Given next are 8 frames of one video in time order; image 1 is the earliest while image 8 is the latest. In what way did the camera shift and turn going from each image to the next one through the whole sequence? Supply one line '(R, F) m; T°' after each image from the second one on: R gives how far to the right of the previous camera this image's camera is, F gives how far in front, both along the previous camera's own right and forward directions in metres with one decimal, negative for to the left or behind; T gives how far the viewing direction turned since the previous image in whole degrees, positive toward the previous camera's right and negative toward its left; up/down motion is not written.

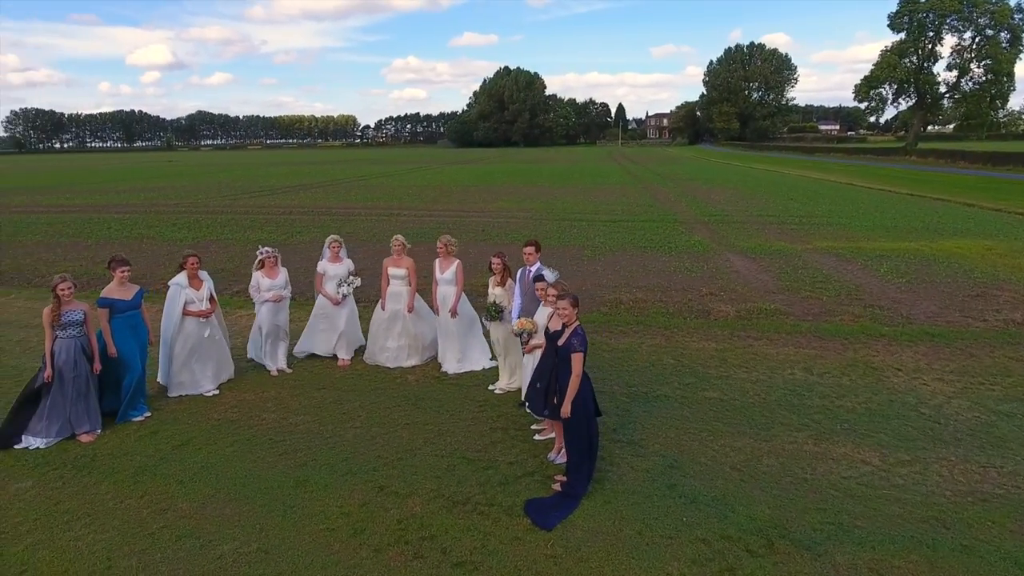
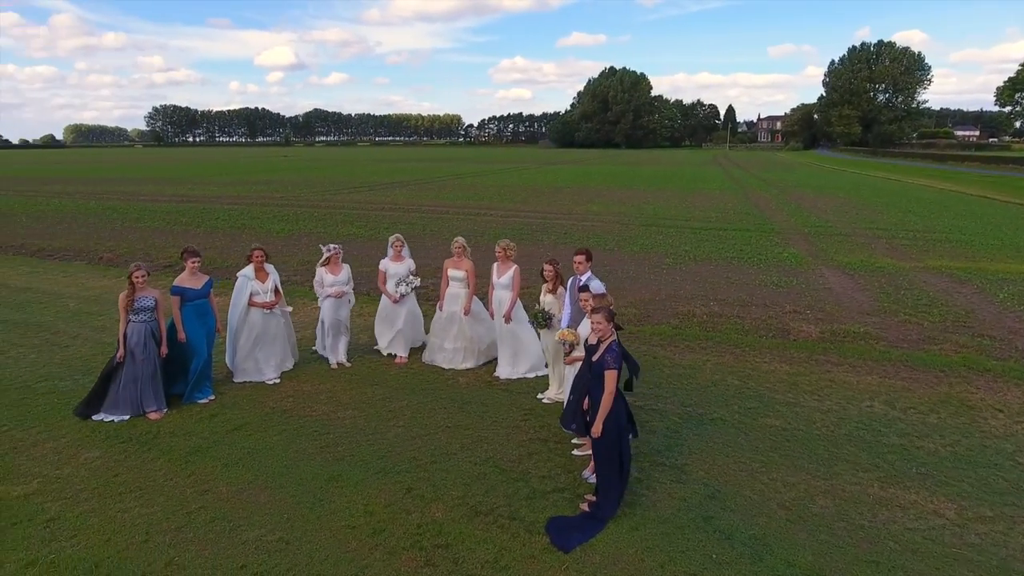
(+0.5, +0.2) m; -9°
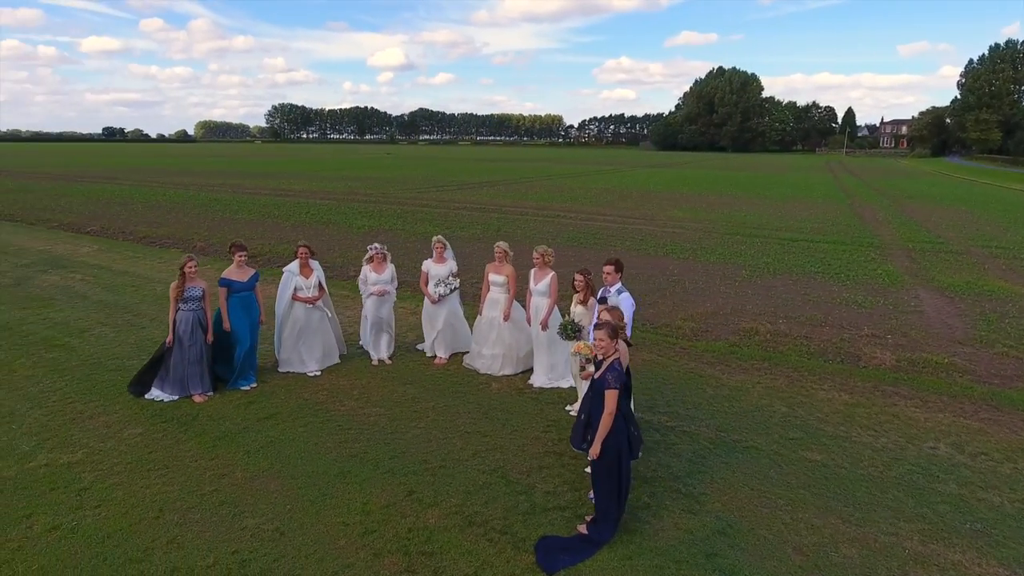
(+0.8, +0.2) m; -8°
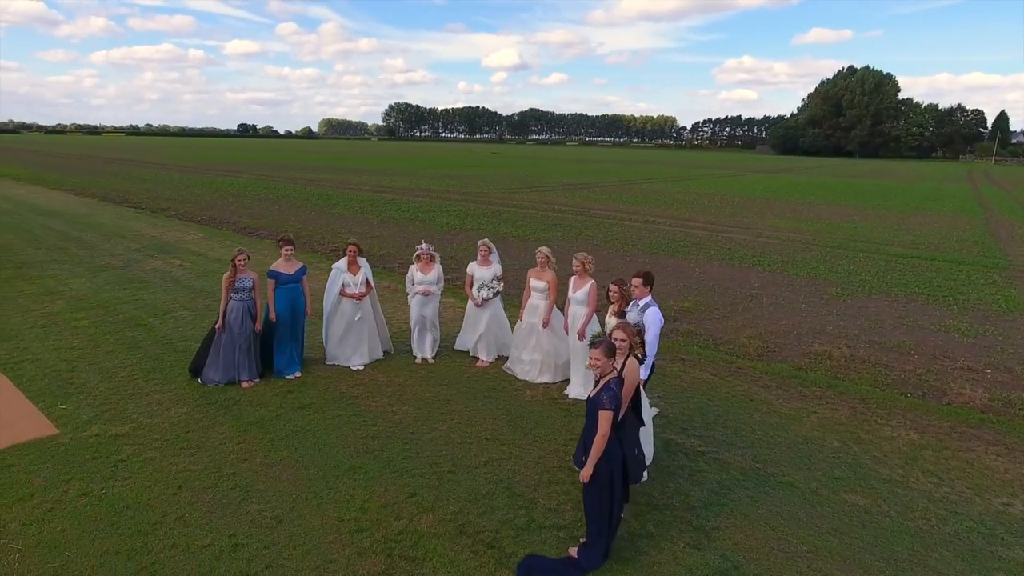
(+0.9, +0.2) m; -9°
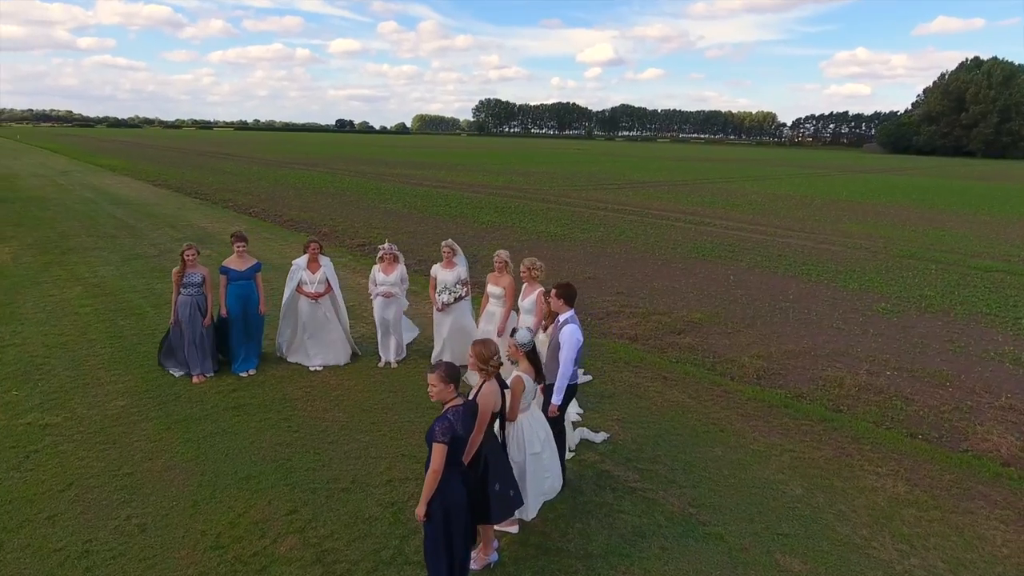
(+1.8, +0.7) m; -8°
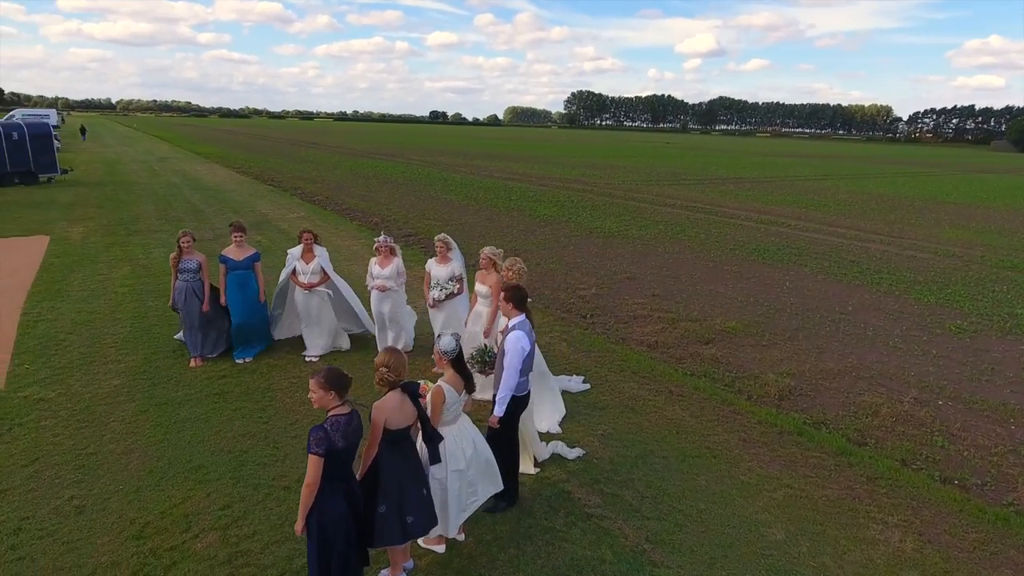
(+1.2, +0.6) m; -8°
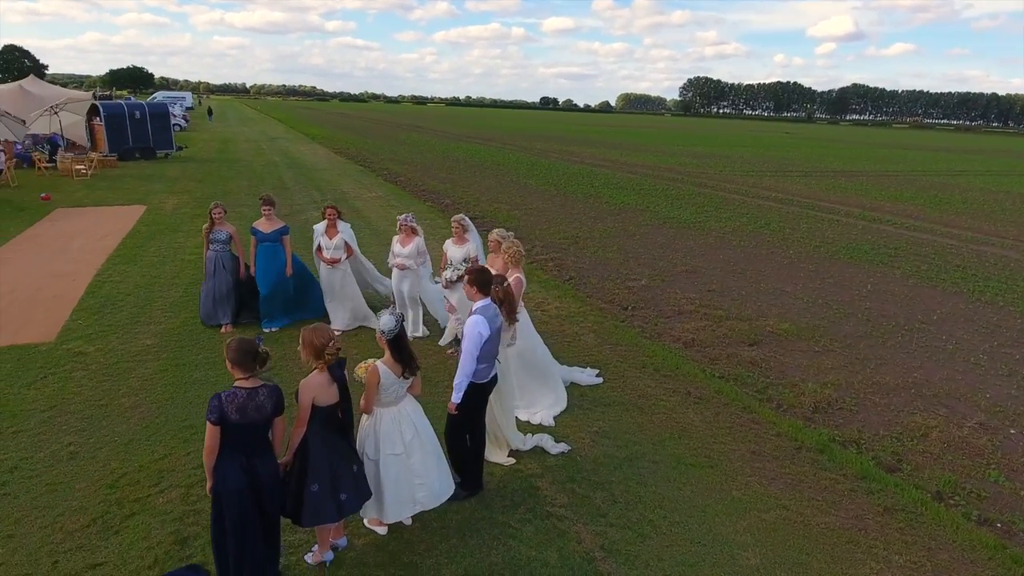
(+1.2, +0.4) m; -9°
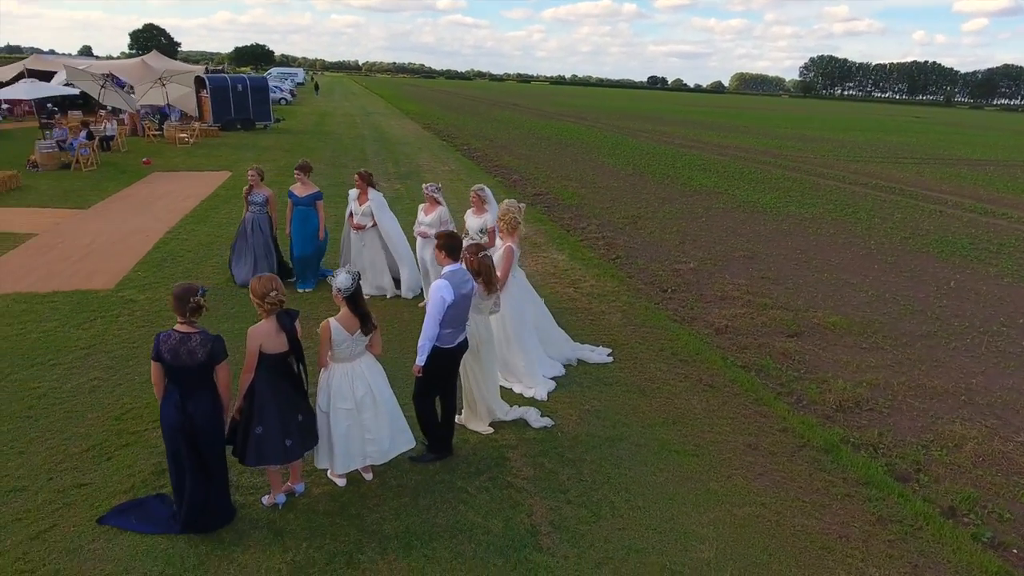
(+1.1, +0.2) m; -9°
